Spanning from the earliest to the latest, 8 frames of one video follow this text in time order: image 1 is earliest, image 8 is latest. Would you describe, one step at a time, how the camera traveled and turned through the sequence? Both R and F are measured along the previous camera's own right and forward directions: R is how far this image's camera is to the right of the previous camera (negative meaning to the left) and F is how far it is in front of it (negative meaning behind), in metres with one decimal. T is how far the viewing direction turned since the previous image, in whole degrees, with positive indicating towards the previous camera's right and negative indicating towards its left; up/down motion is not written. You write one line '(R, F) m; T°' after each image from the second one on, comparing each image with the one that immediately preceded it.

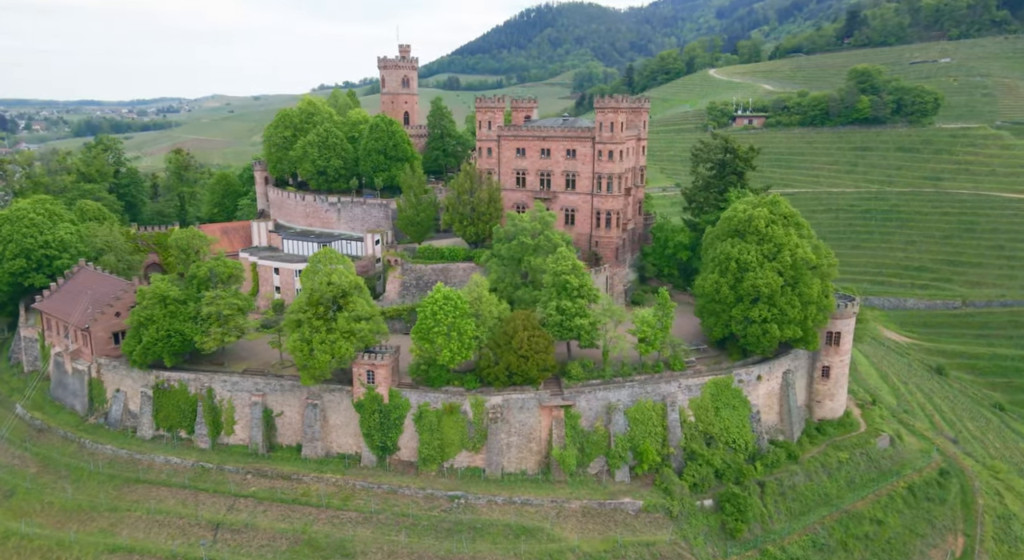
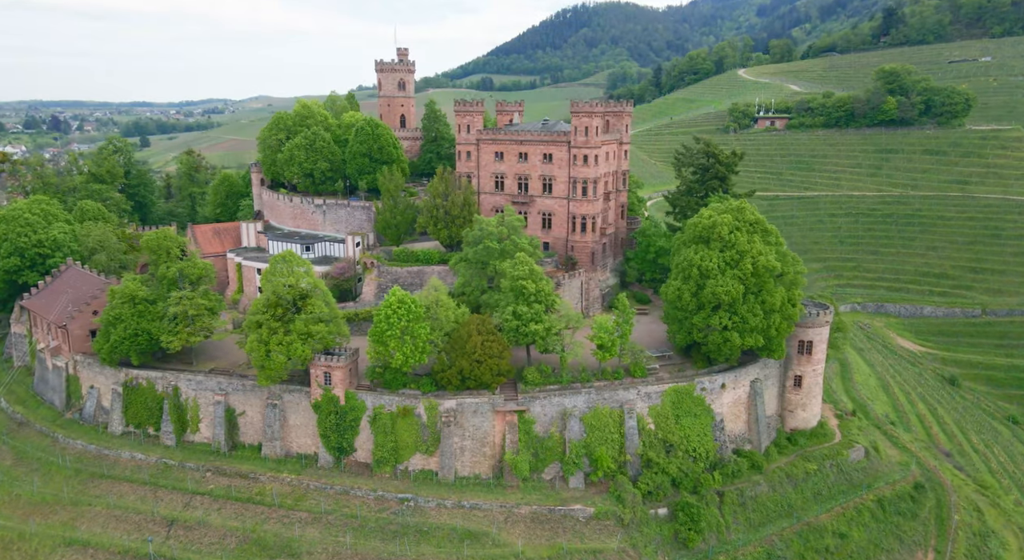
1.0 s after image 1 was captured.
(+3.4, +0.1) m; -2°
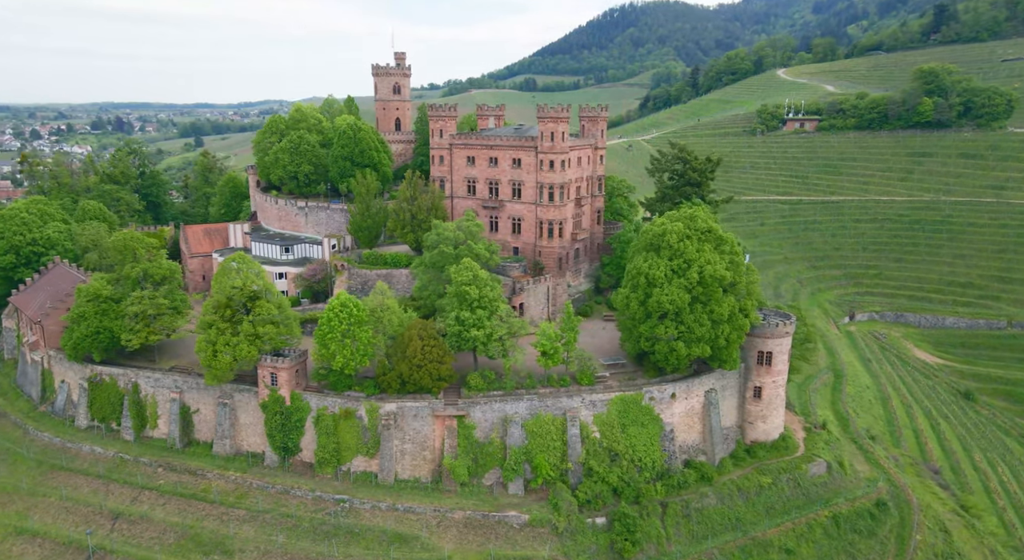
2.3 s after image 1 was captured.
(+4.4, +0.1) m; -3°
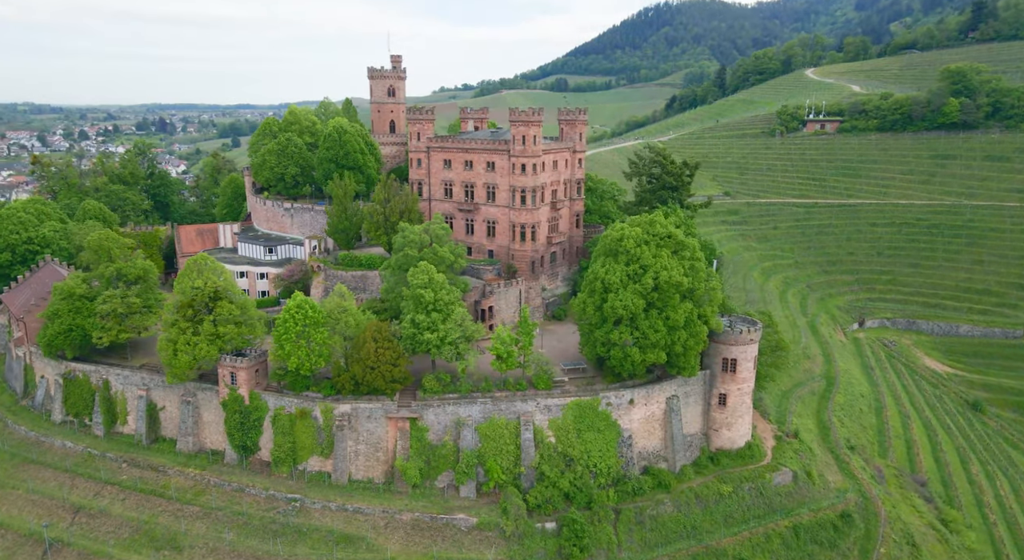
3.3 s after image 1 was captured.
(+3.4, 0.0) m; -2°
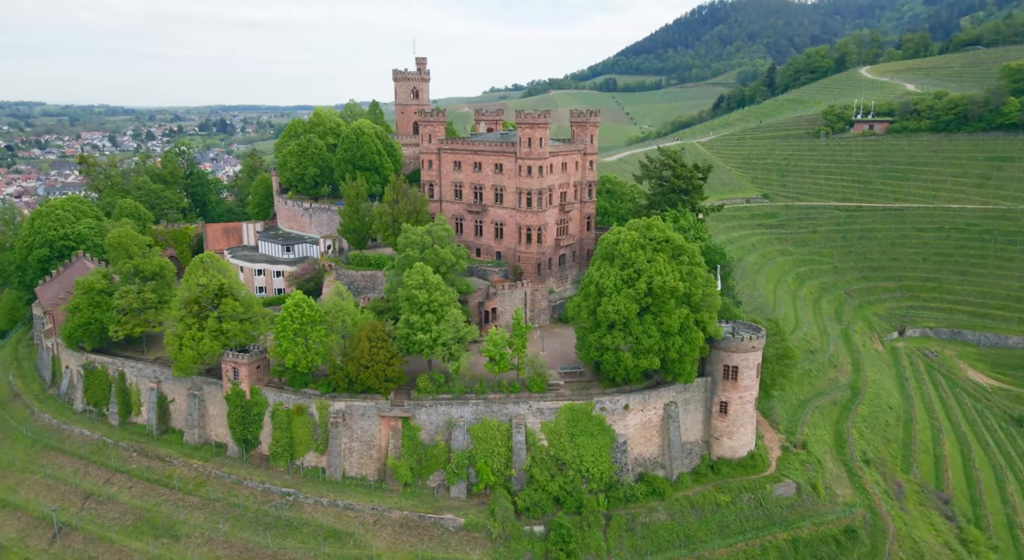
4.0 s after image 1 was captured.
(+2.3, 0.0) m; -4°
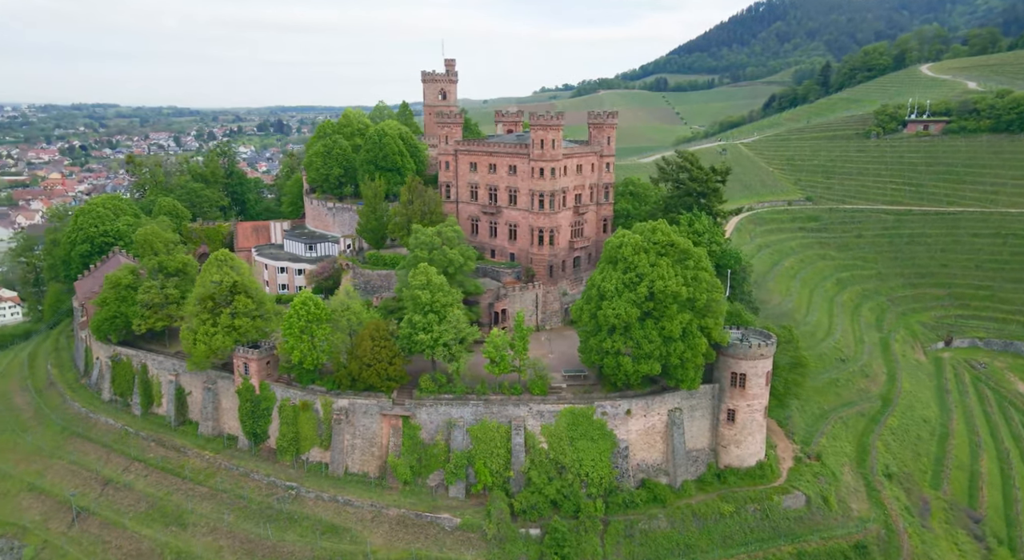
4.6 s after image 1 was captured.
(+2.0, 0.0) m; -4°
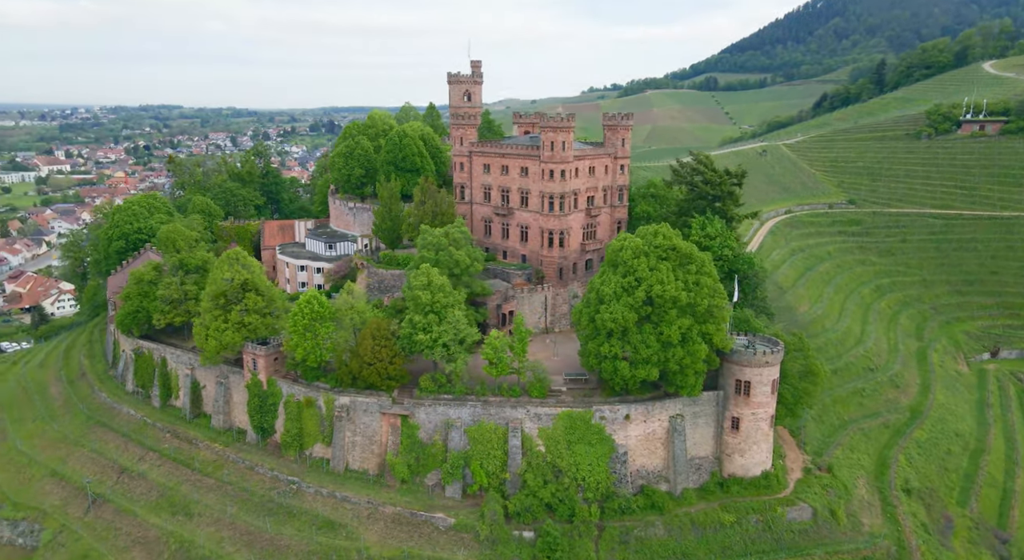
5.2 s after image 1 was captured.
(+2.0, 0.0) m; -4°
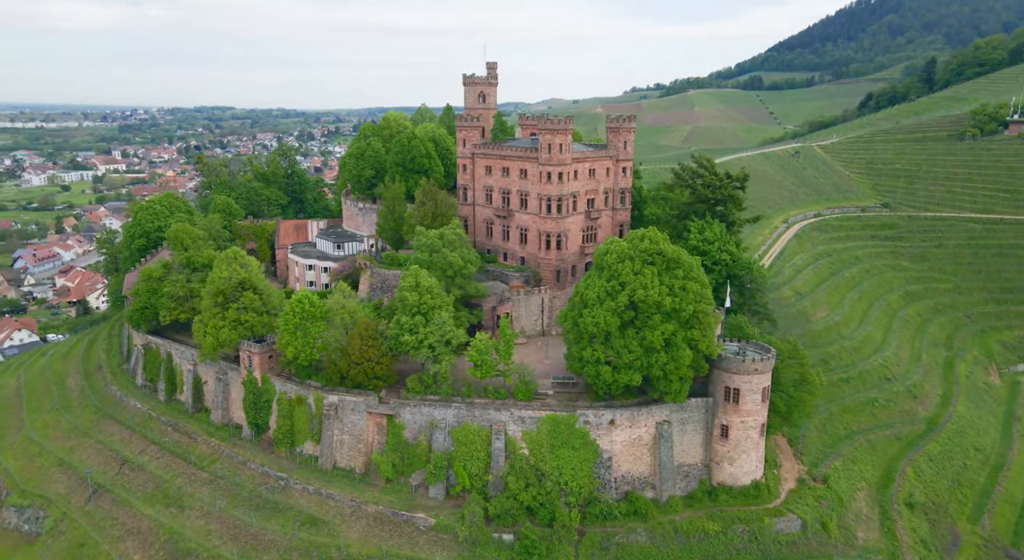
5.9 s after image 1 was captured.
(+2.4, 0.0) m; -3°
